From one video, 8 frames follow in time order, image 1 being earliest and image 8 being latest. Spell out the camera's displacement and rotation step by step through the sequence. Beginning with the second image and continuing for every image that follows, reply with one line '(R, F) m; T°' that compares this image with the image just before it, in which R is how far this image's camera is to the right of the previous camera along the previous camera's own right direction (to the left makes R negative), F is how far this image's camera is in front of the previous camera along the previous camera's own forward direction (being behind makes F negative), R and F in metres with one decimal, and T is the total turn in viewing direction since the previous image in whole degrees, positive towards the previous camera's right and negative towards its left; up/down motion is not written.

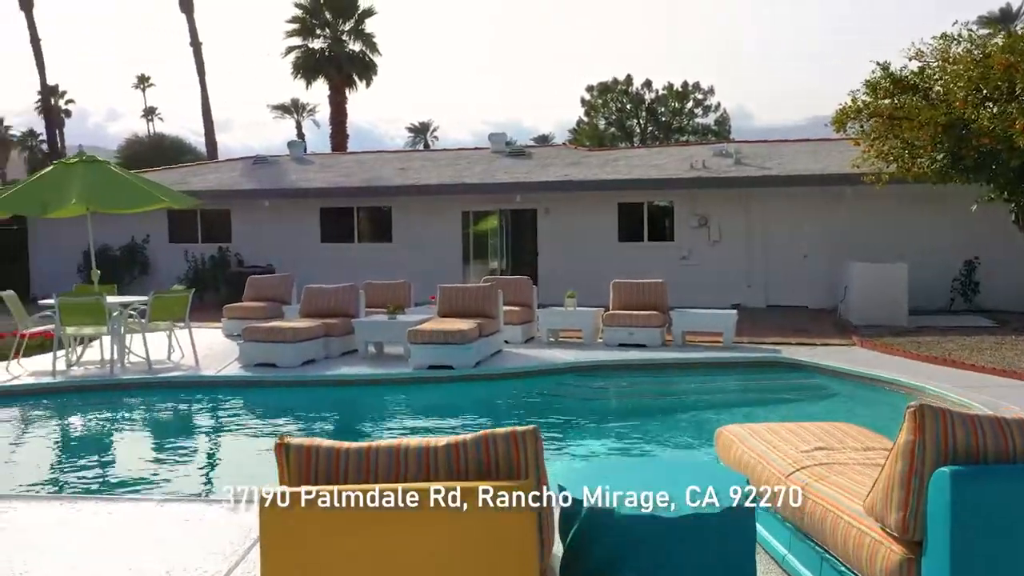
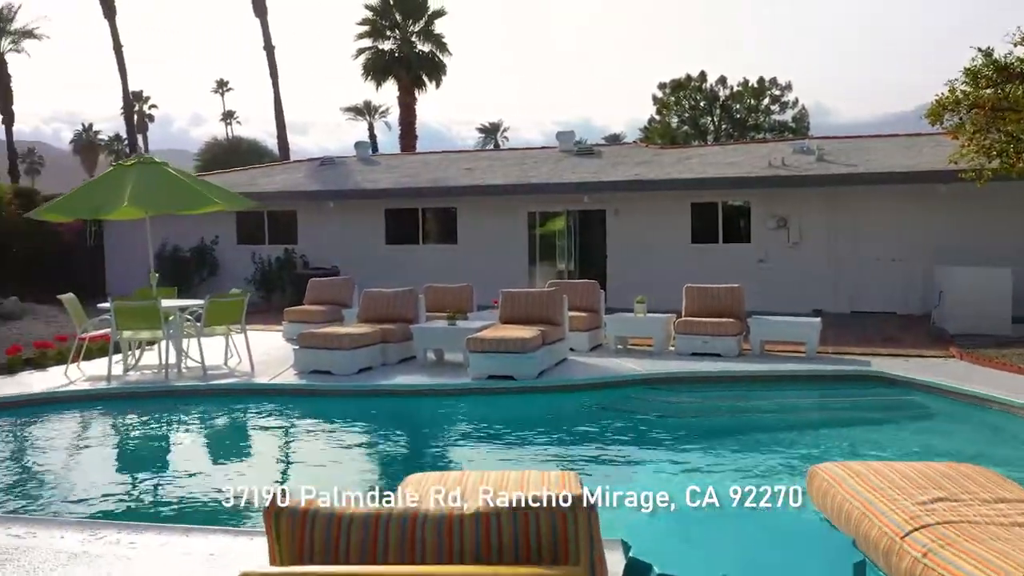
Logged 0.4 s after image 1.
(0.0, +0.5) m; -5°
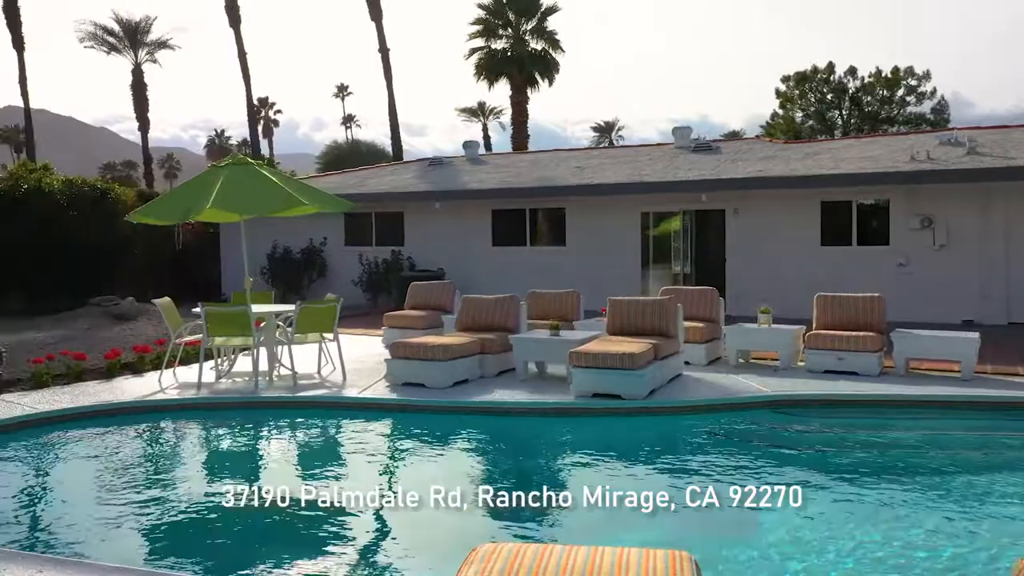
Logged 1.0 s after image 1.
(+0.1, +0.7) m; -8°
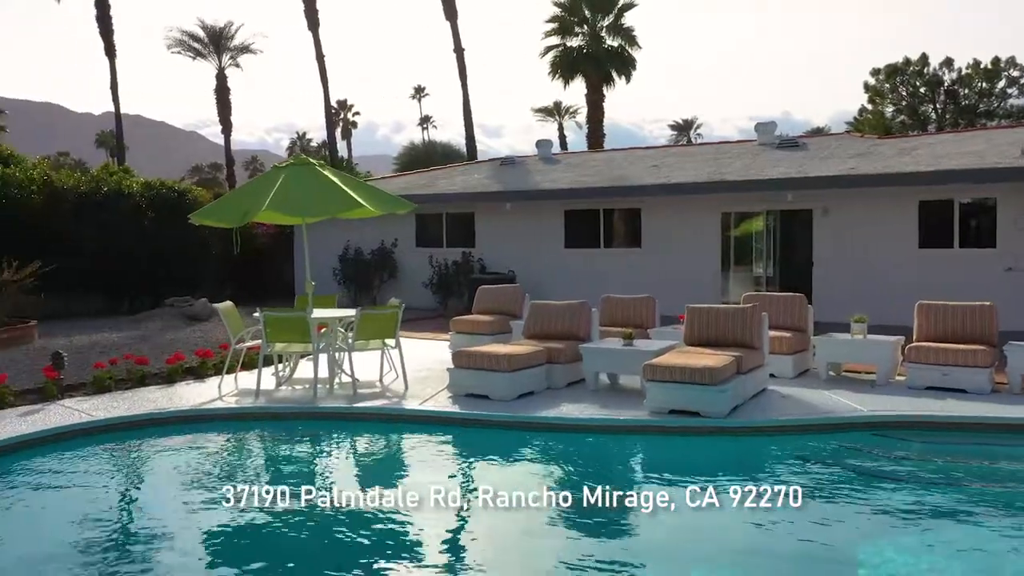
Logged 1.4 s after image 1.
(0.0, +0.5) m; -5°
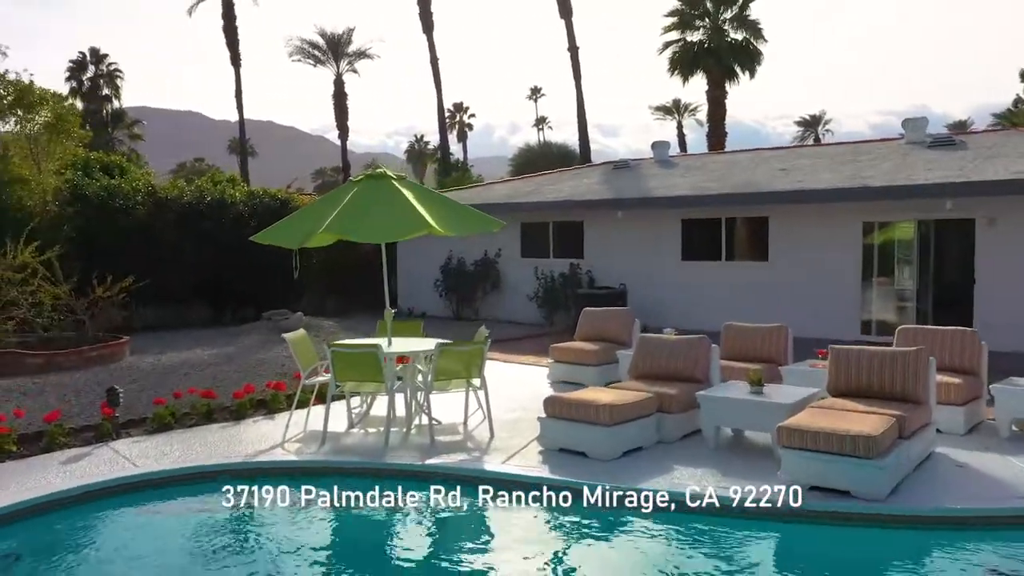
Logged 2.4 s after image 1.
(+0.1, +1.1) m; -8°
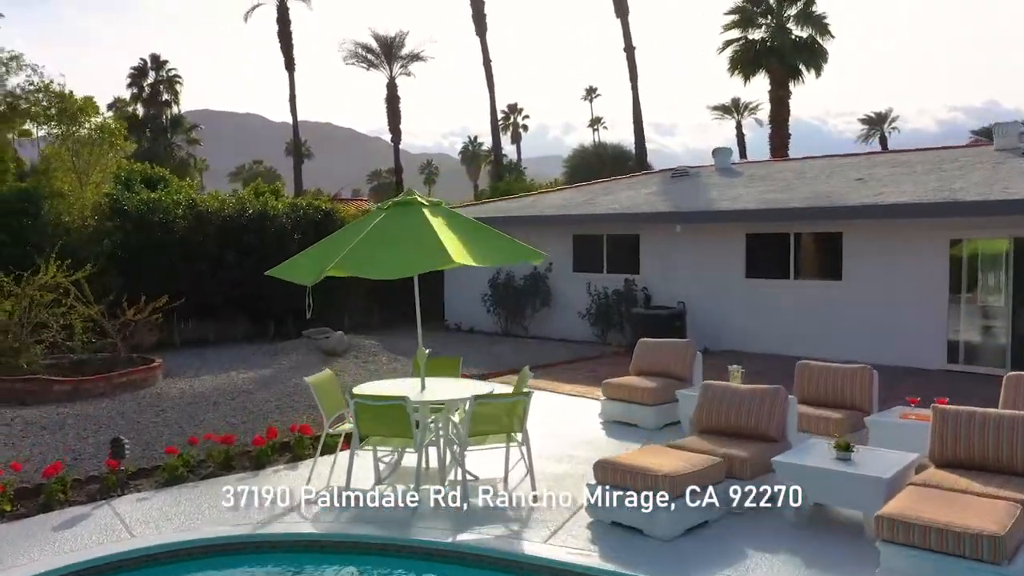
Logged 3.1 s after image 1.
(+0.1, +0.8) m; -4°
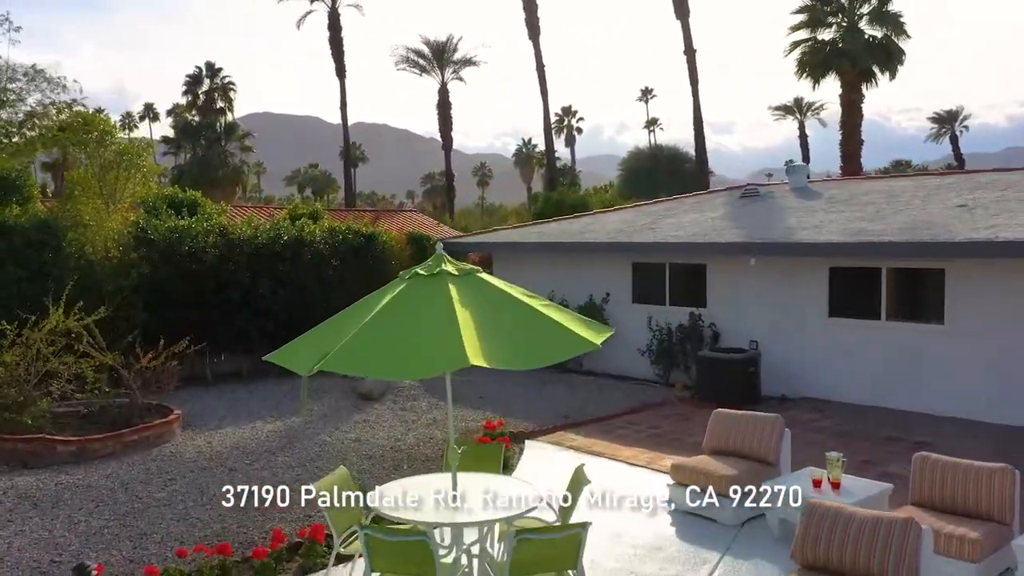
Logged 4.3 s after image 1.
(0.0, +1.2) m; -4°
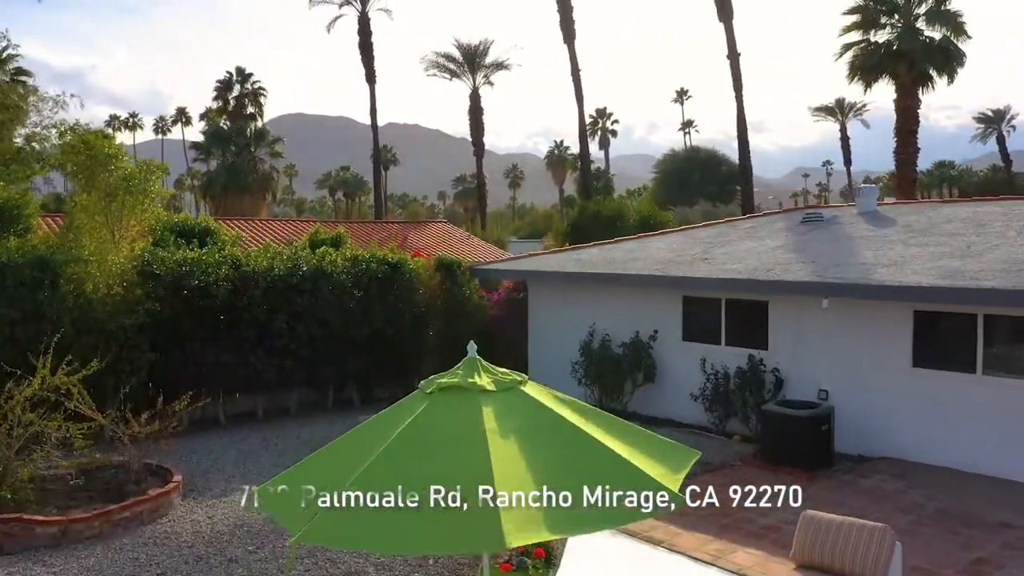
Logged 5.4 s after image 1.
(-0.1, +1.3) m; -2°
